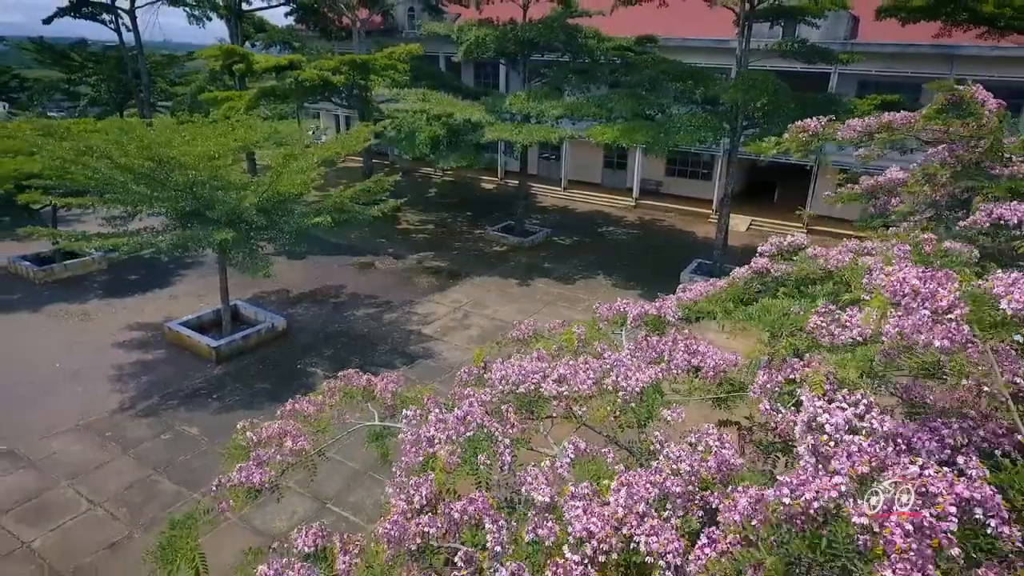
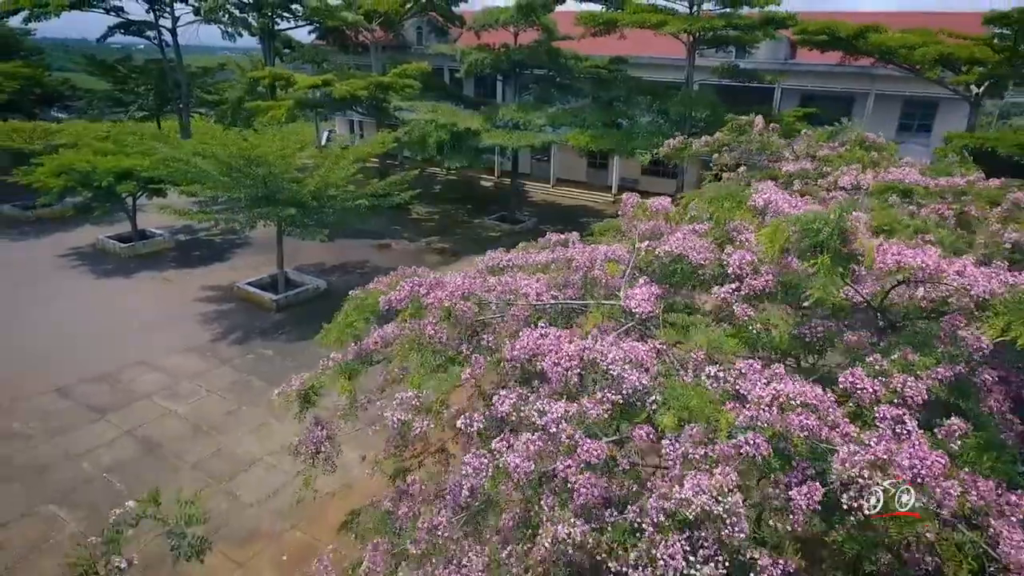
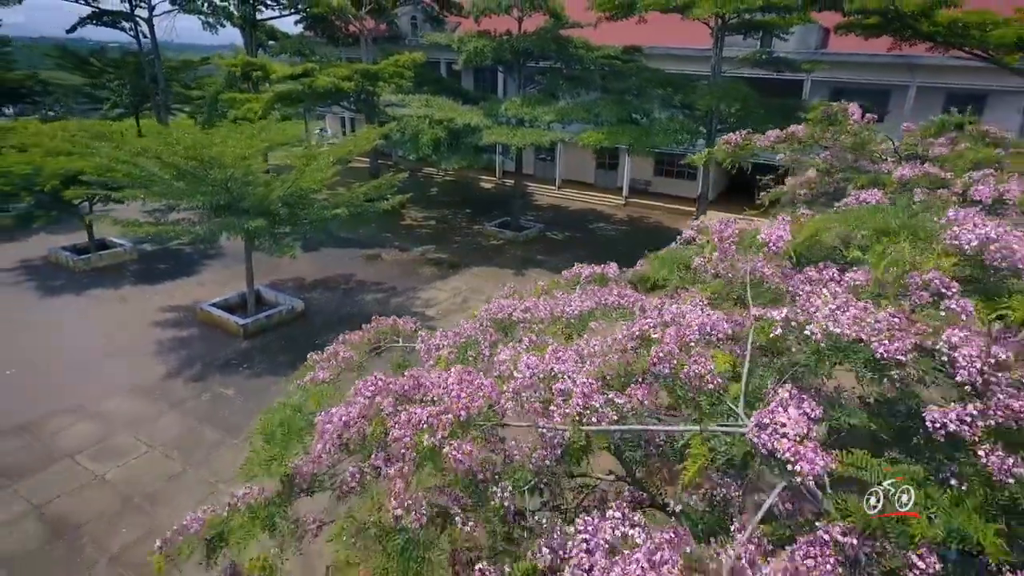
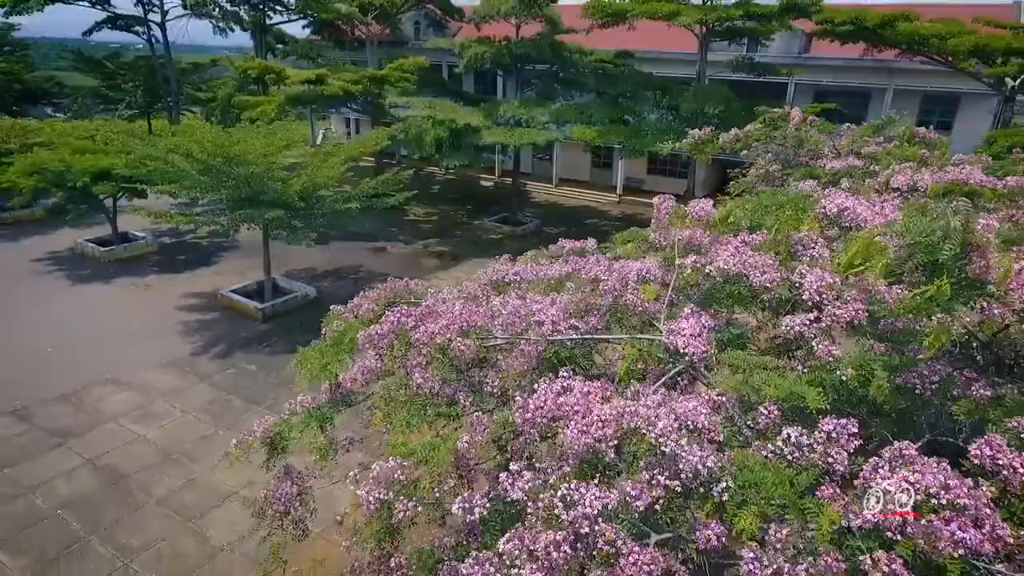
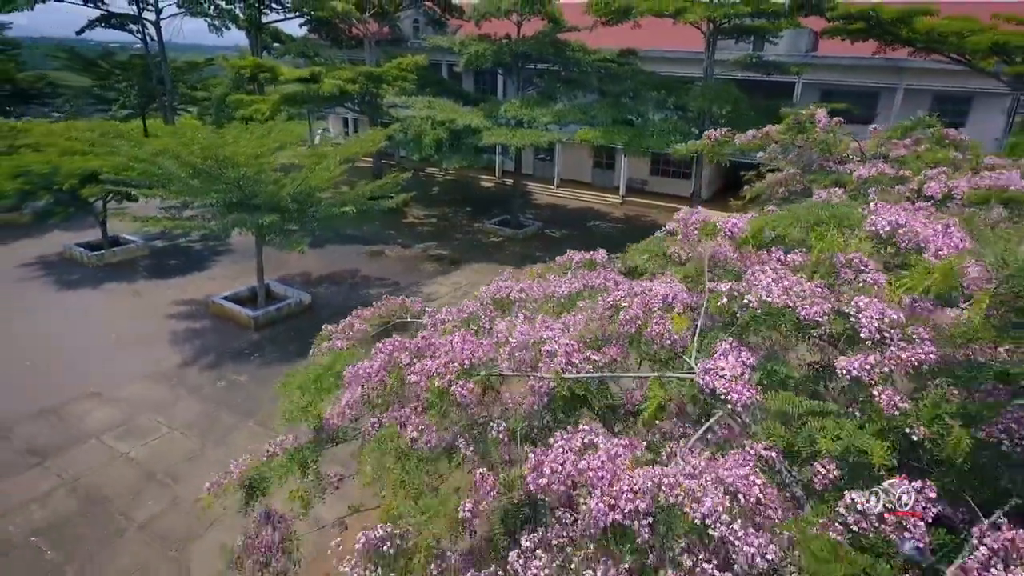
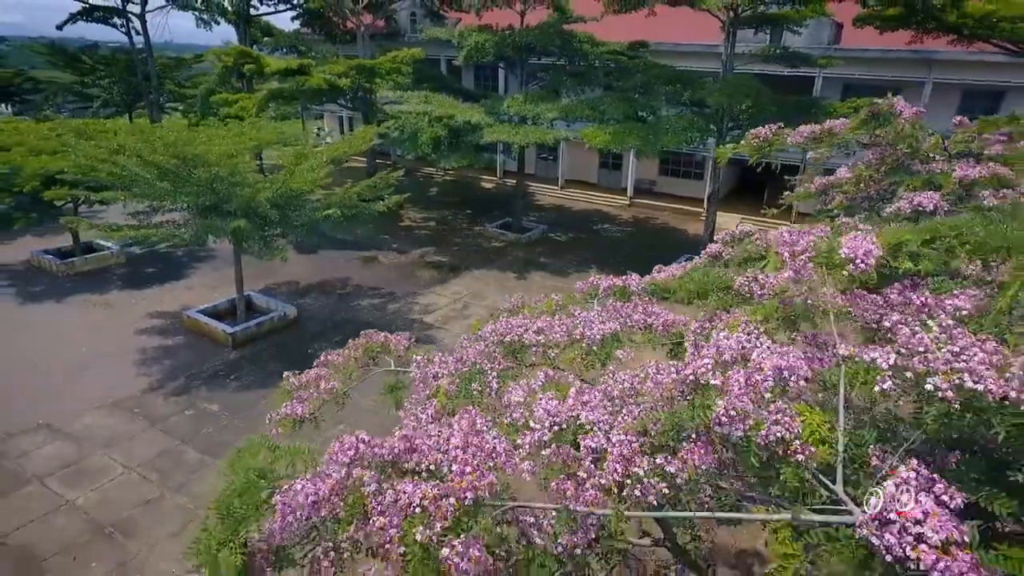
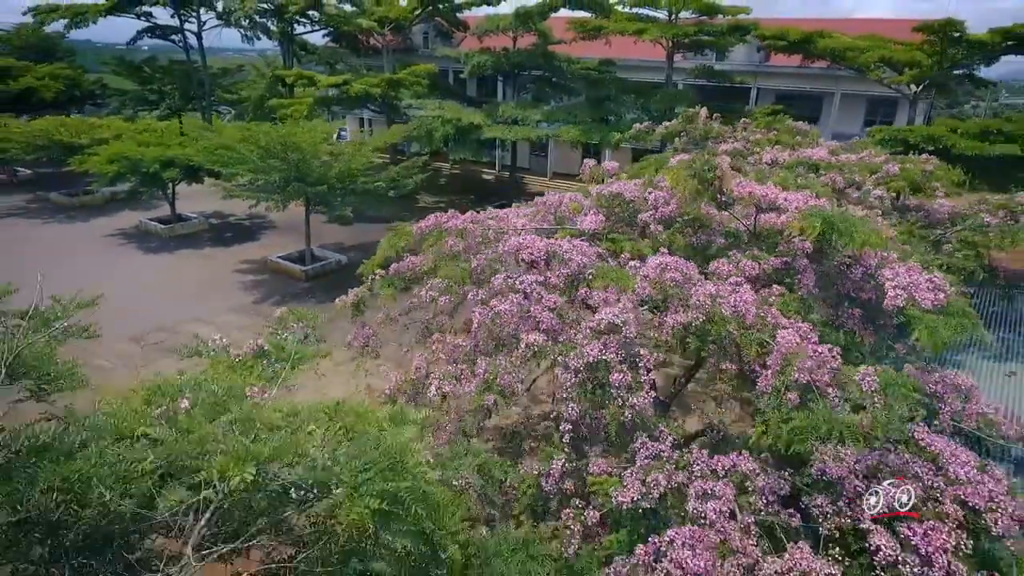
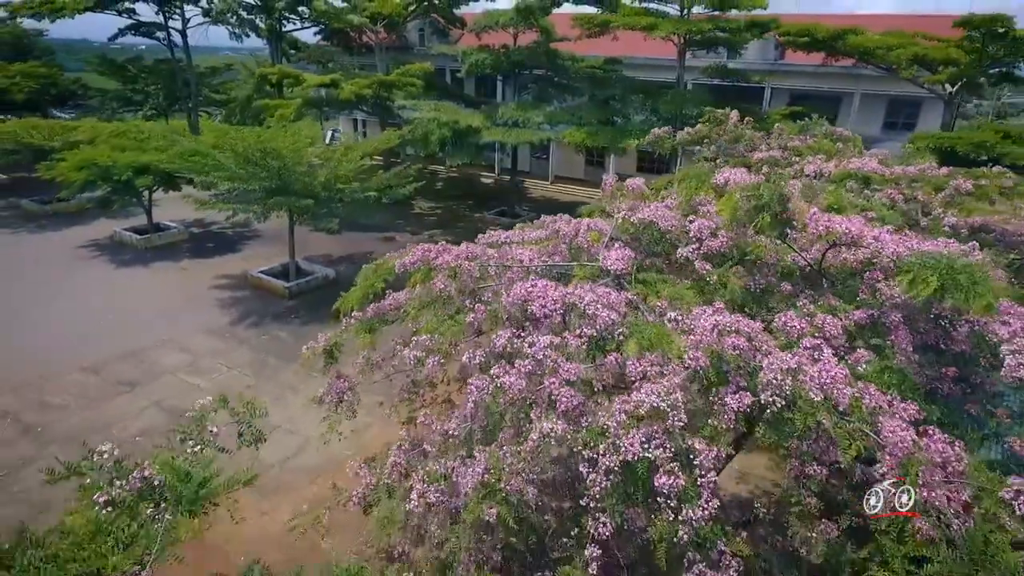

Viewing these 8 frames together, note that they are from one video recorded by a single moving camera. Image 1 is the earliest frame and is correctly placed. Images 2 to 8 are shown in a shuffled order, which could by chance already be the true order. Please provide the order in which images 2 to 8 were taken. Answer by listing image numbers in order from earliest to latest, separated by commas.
6, 3, 5, 4, 2, 8, 7
